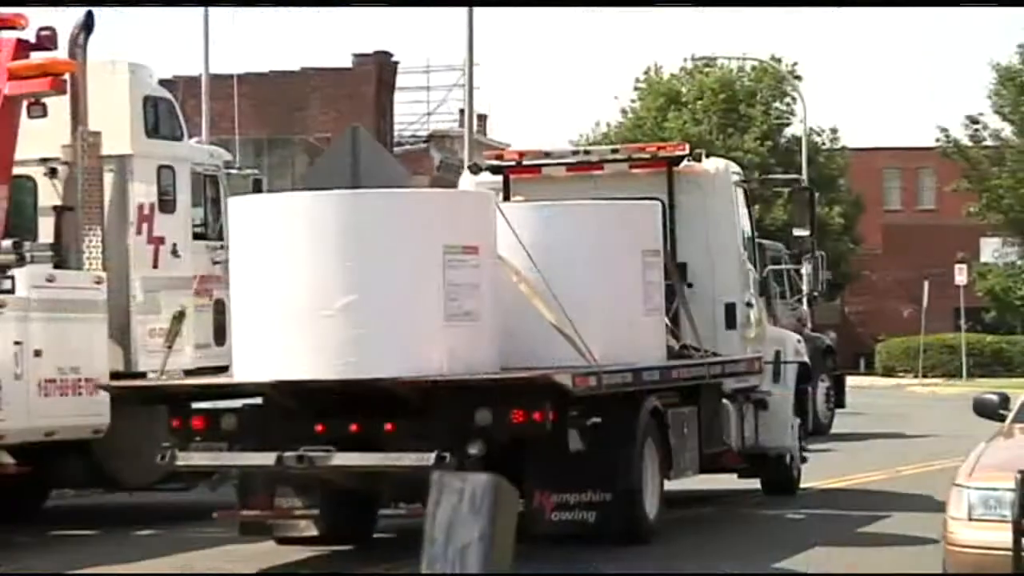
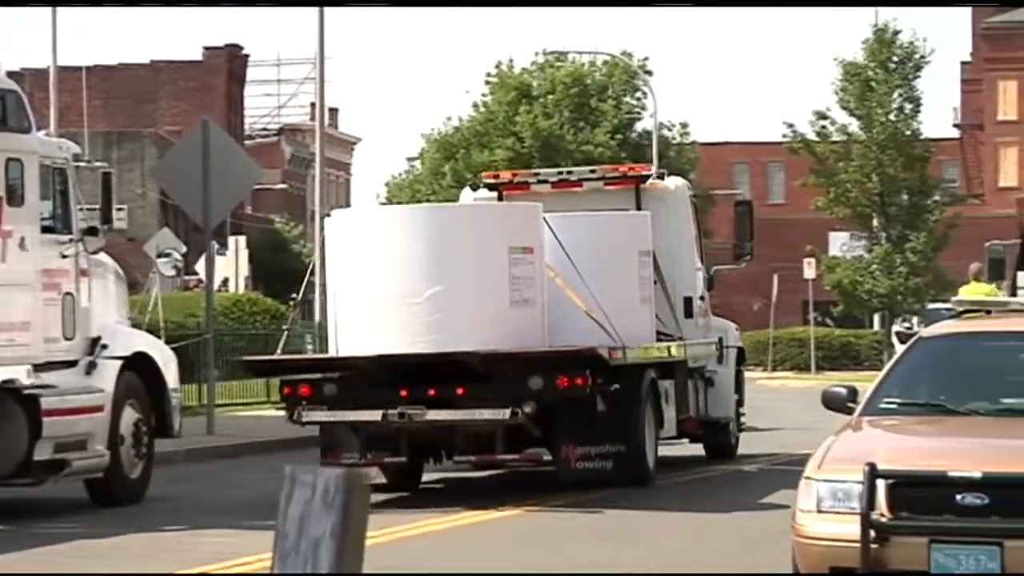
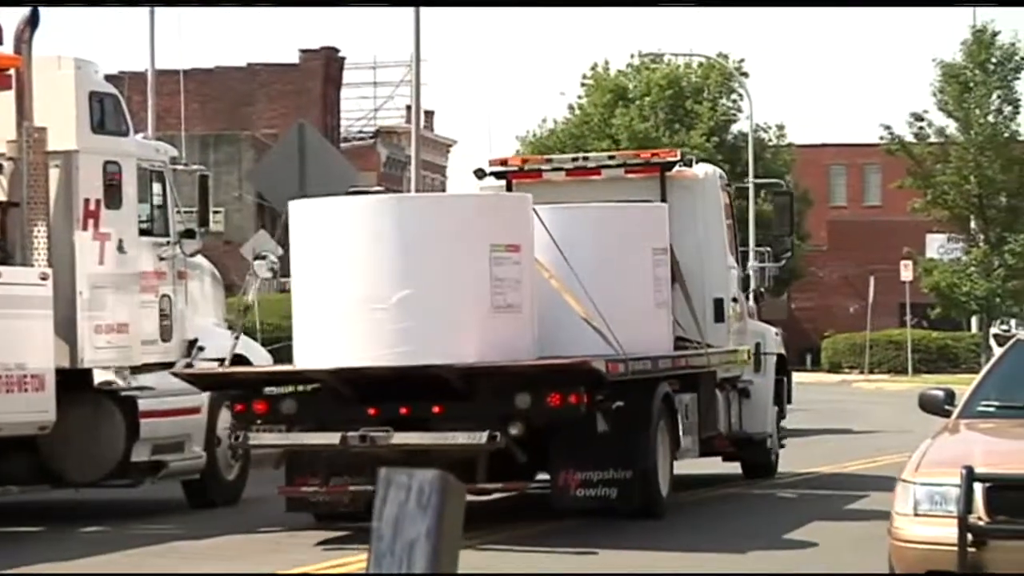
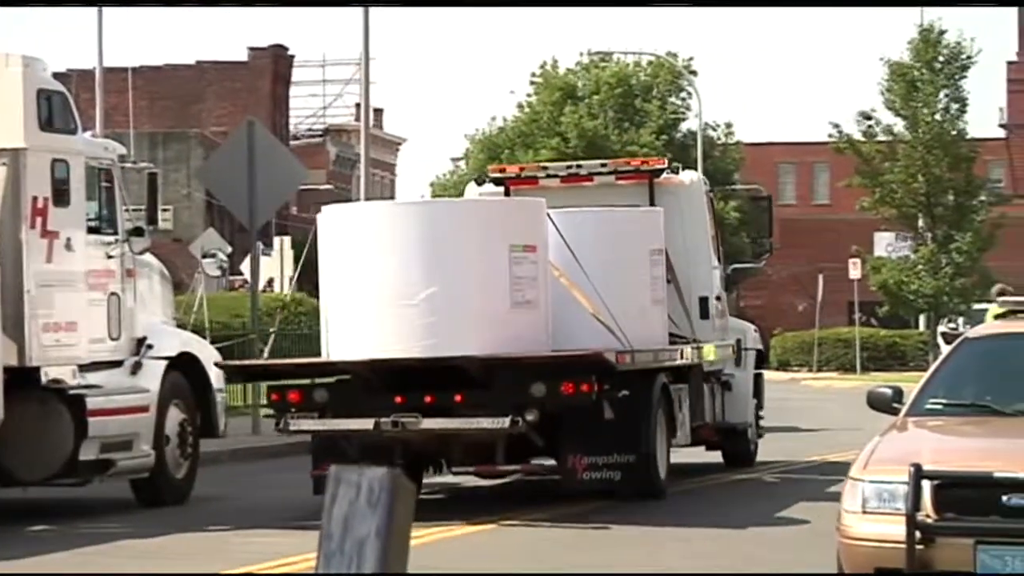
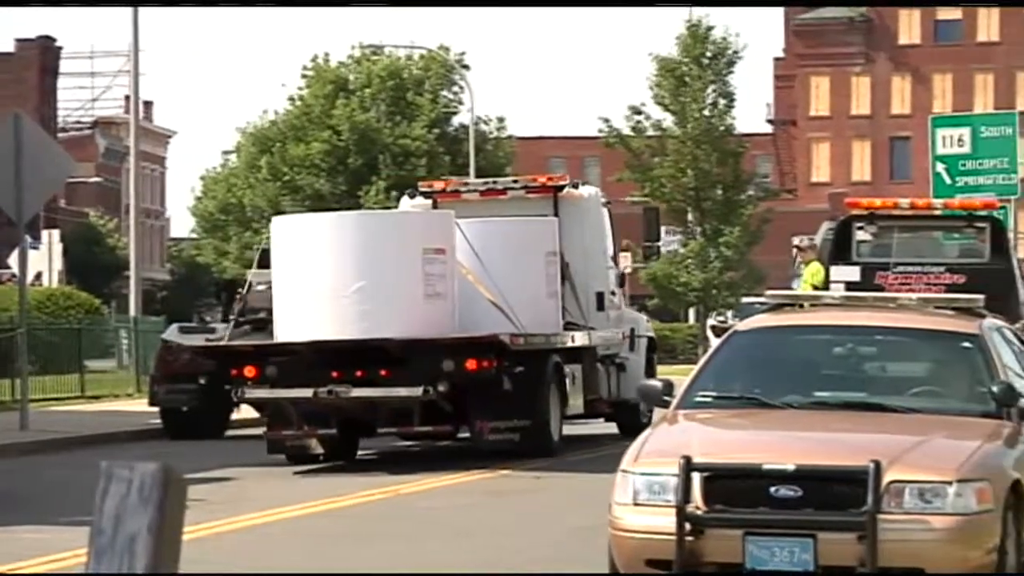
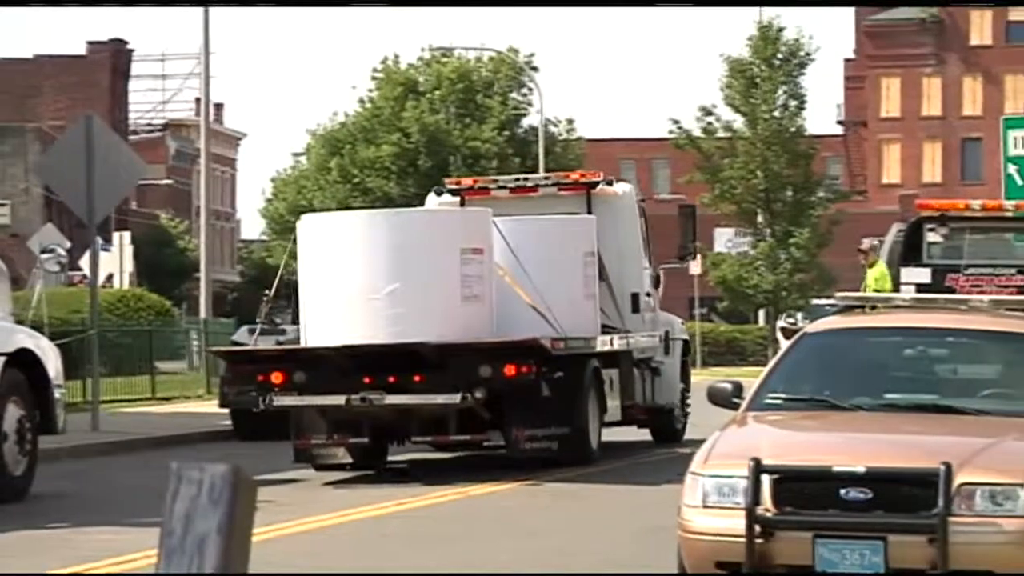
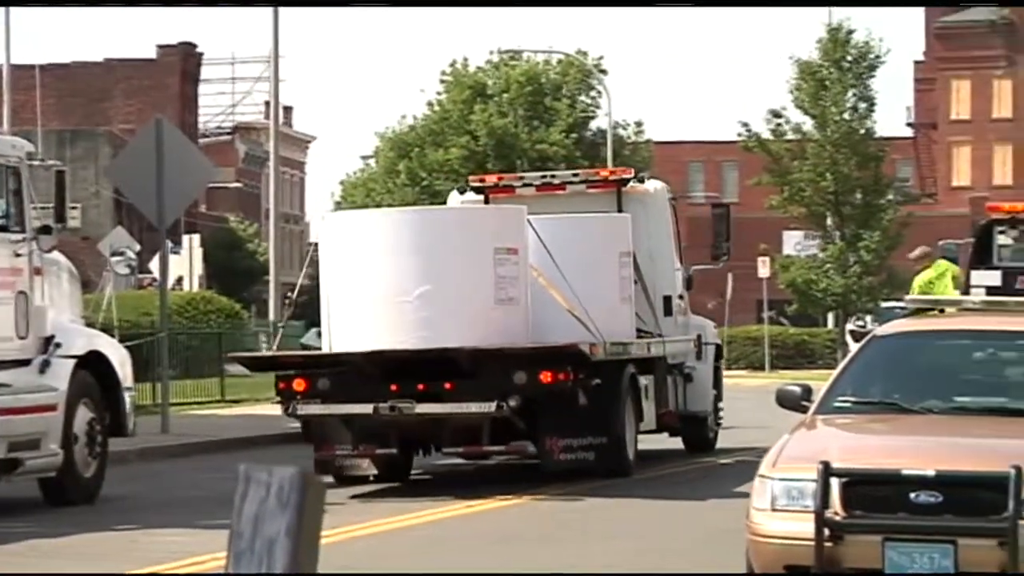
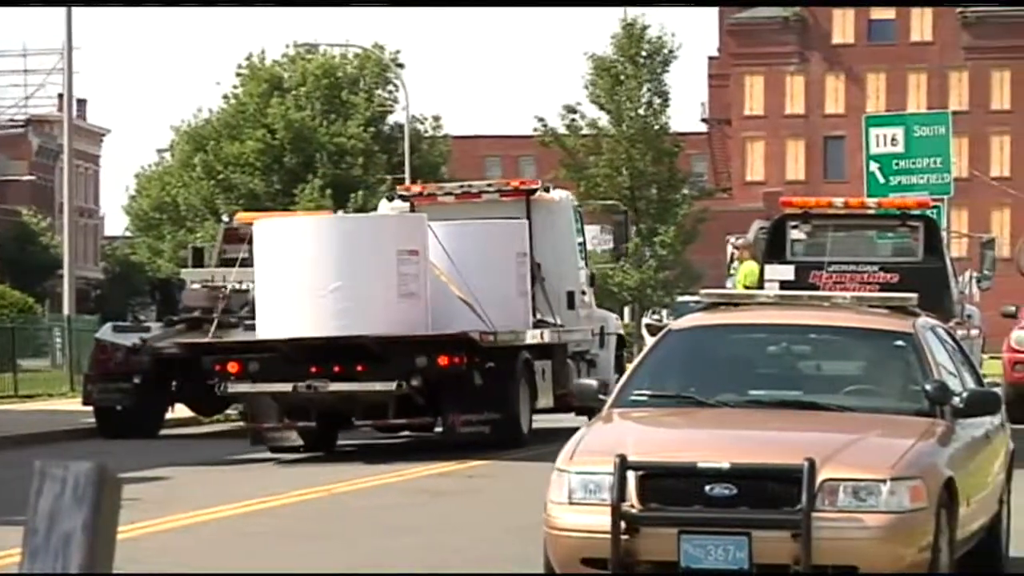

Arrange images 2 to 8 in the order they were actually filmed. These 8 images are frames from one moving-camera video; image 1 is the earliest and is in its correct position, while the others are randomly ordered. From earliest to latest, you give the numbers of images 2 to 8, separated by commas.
3, 4, 2, 7, 6, 5, 8
